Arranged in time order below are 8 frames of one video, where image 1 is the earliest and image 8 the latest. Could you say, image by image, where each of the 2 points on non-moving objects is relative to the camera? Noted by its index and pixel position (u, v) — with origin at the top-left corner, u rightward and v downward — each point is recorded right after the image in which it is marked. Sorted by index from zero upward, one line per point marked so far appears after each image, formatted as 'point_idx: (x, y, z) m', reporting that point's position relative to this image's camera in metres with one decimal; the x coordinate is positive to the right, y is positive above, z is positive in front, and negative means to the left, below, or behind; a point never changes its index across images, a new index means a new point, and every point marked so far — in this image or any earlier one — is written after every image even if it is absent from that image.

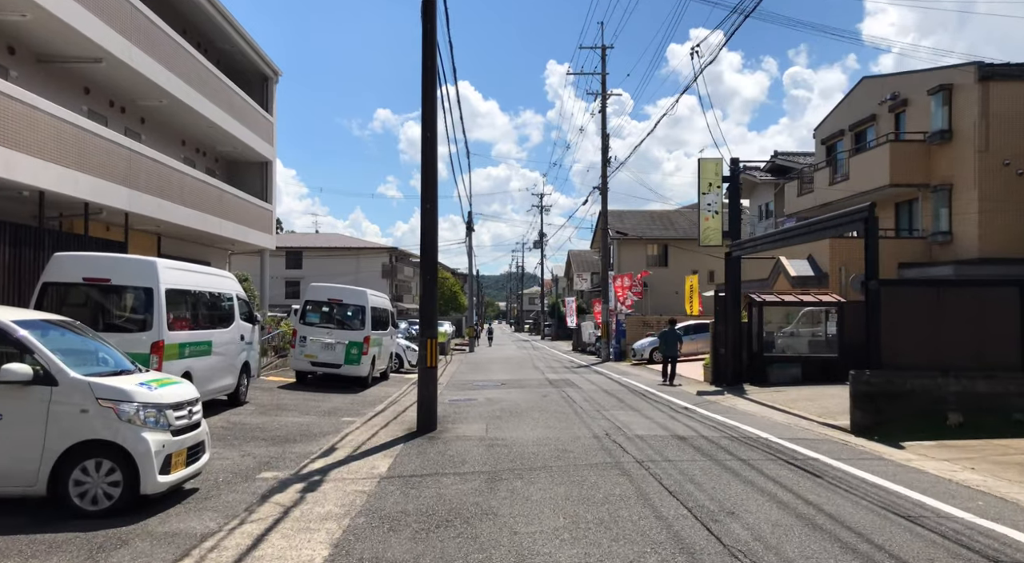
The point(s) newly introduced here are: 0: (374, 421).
0: (-2.3, -2.3, +12.5) m
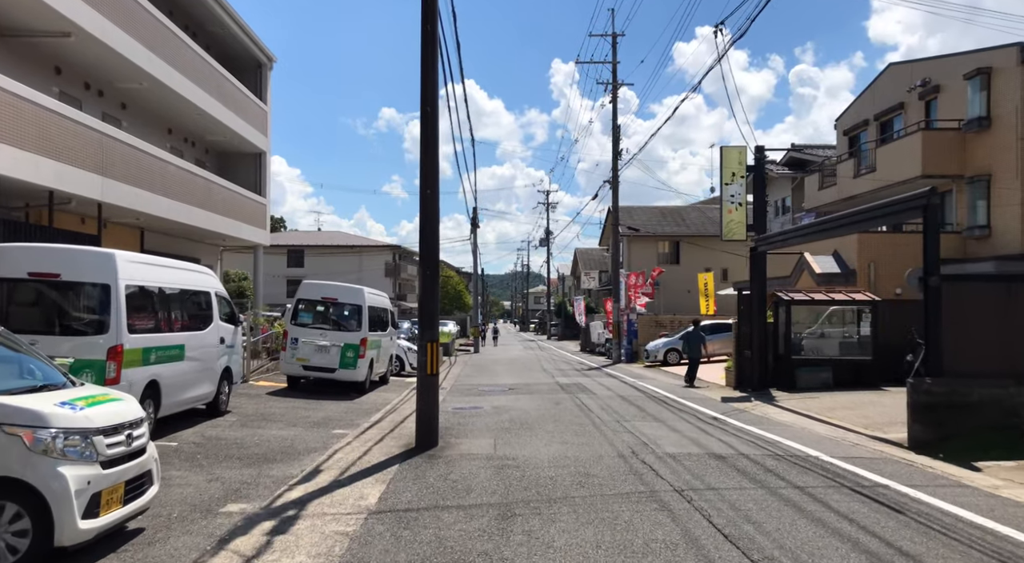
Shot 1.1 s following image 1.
0: (-2.1, -2.3, +11.2) m
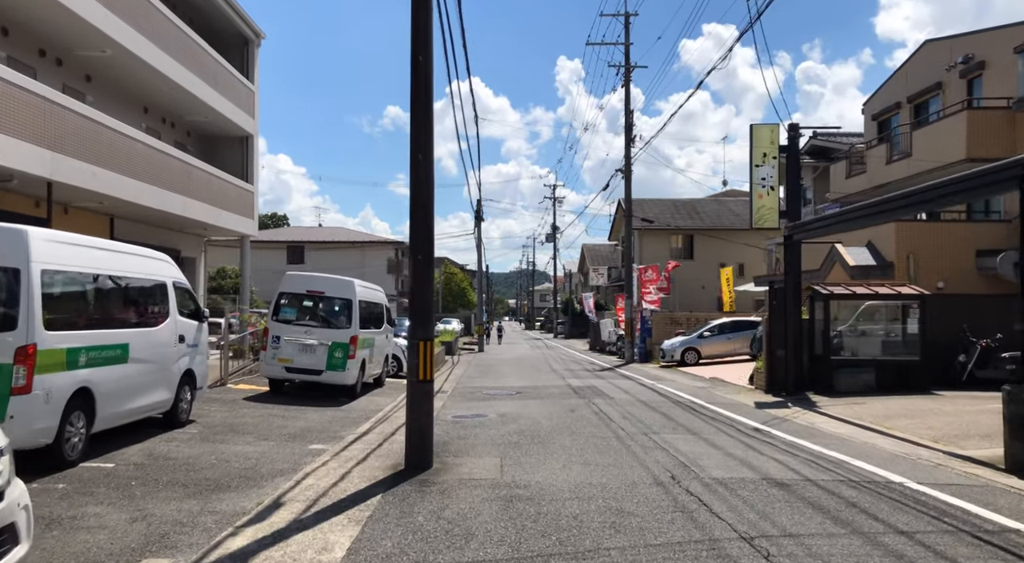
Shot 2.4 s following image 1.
0: (-2.0, -2.1, +9.4) m
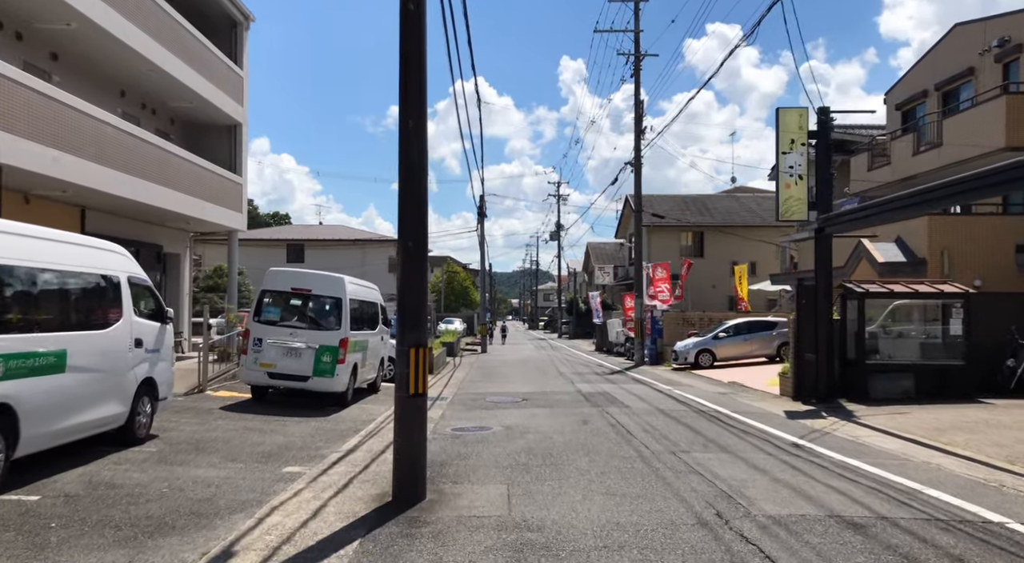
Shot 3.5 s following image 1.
0: (-1.9, -2.0, +8.0) m
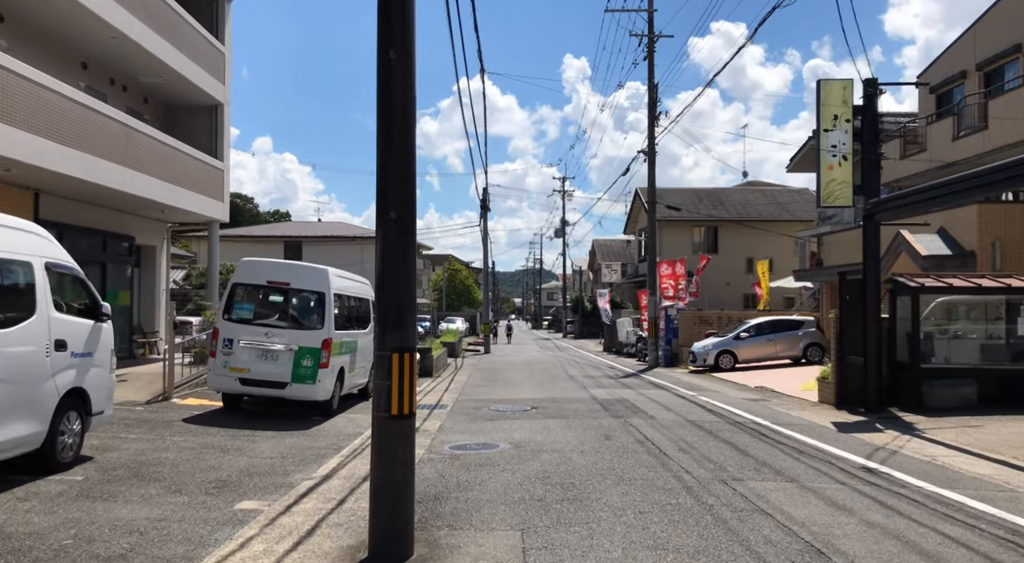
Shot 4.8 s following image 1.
0: (-1.8, -1.9, +6.3) m
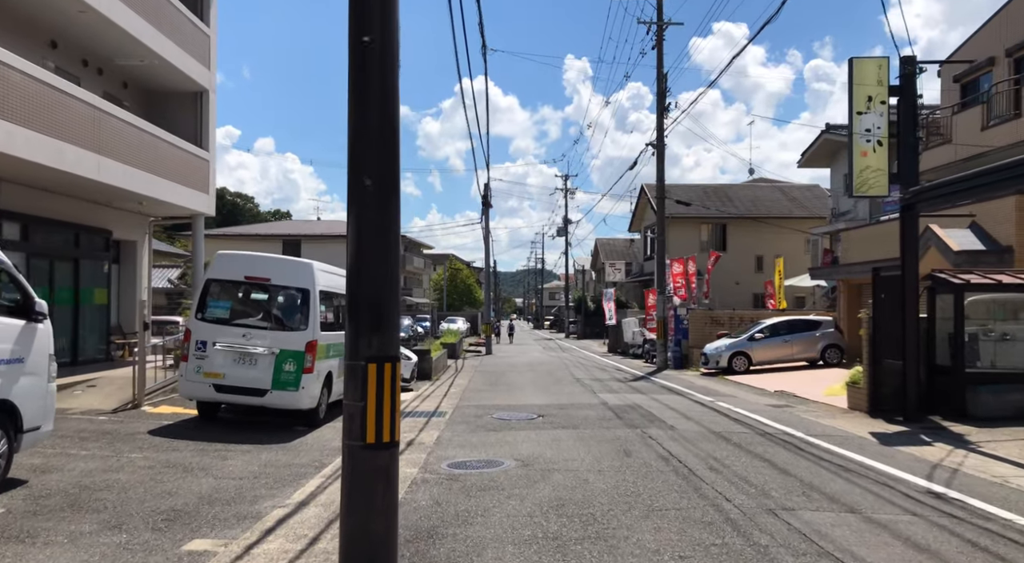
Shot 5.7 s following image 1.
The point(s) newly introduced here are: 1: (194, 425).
0: (-1.7, -1.9, +5.1) m
1: (-4.4, -2.0, +10.4) m
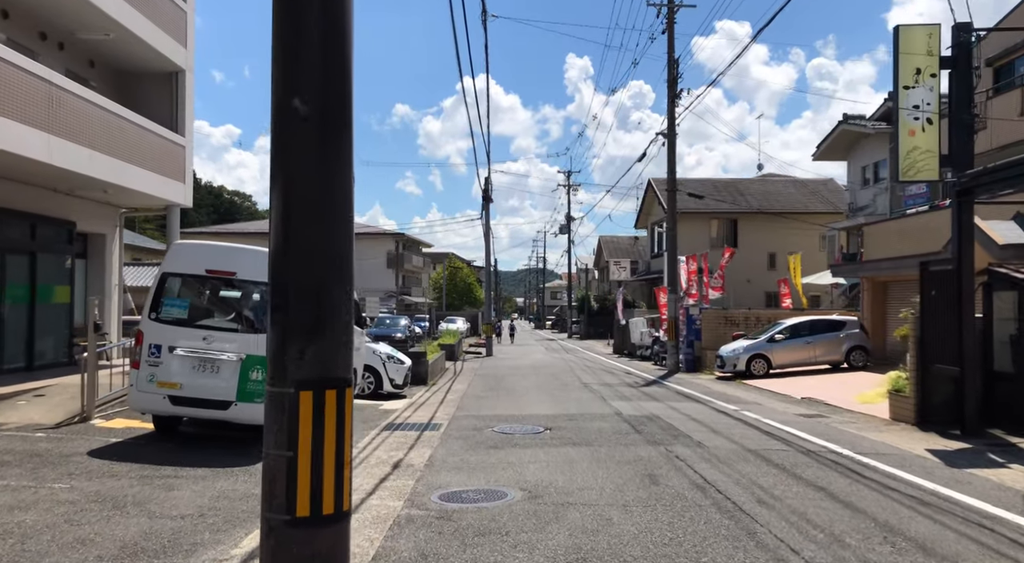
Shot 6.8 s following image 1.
0: (-1.7, -1.8, +3.7) m
1: (-4.3, -1.9, +9.0) m
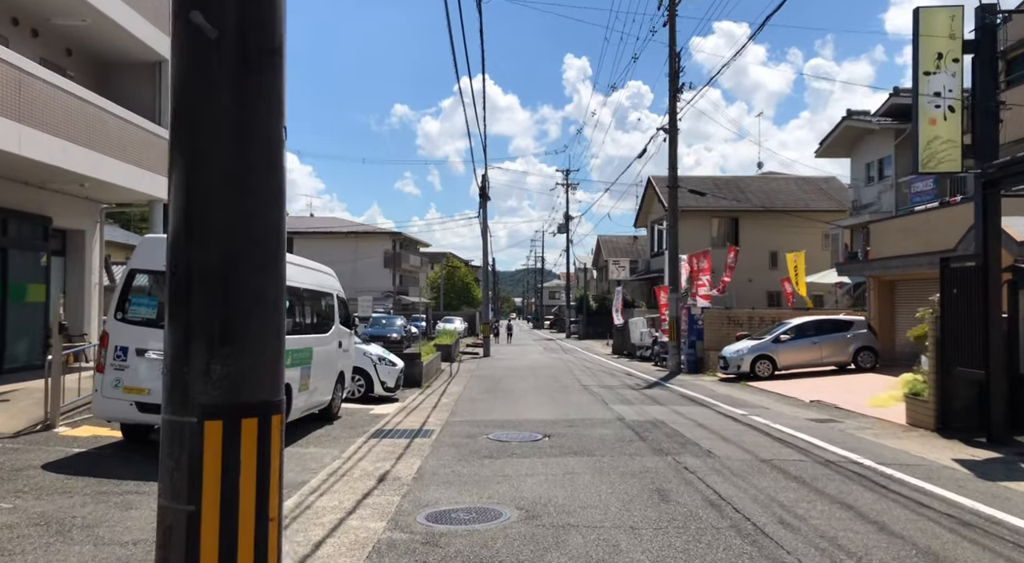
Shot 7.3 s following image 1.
0: (-1.7, -1.8, +3.0) m
1: (-4.4, -1.9, +8.3) m
